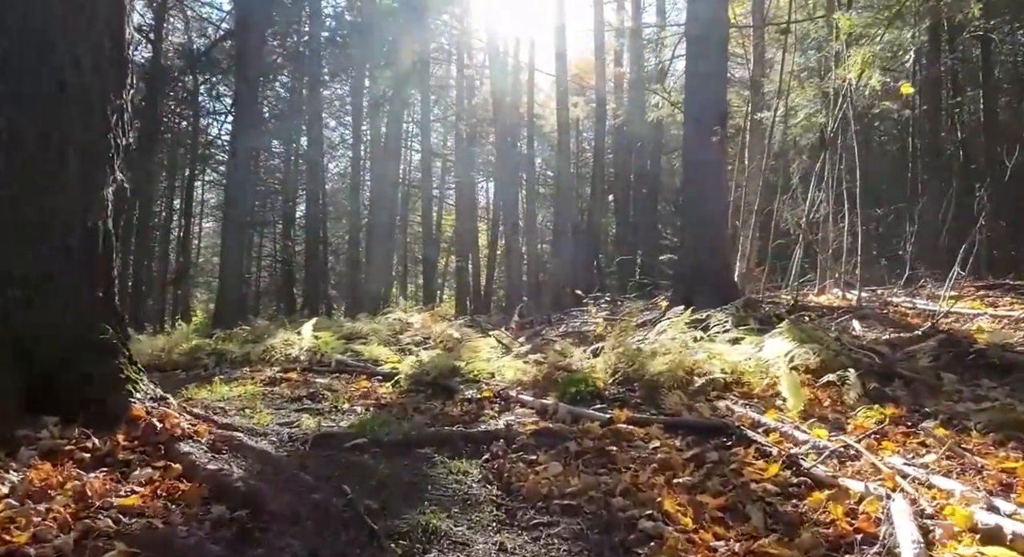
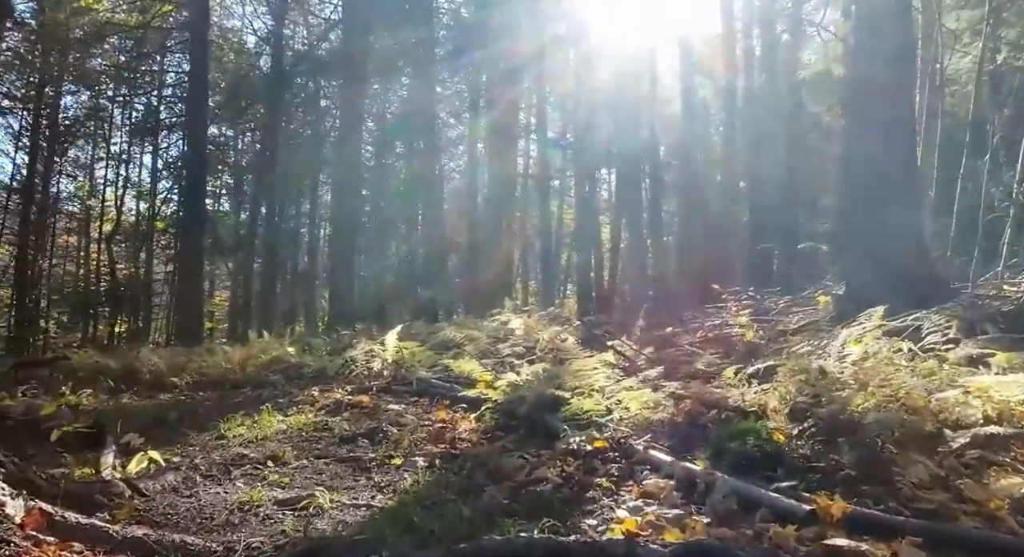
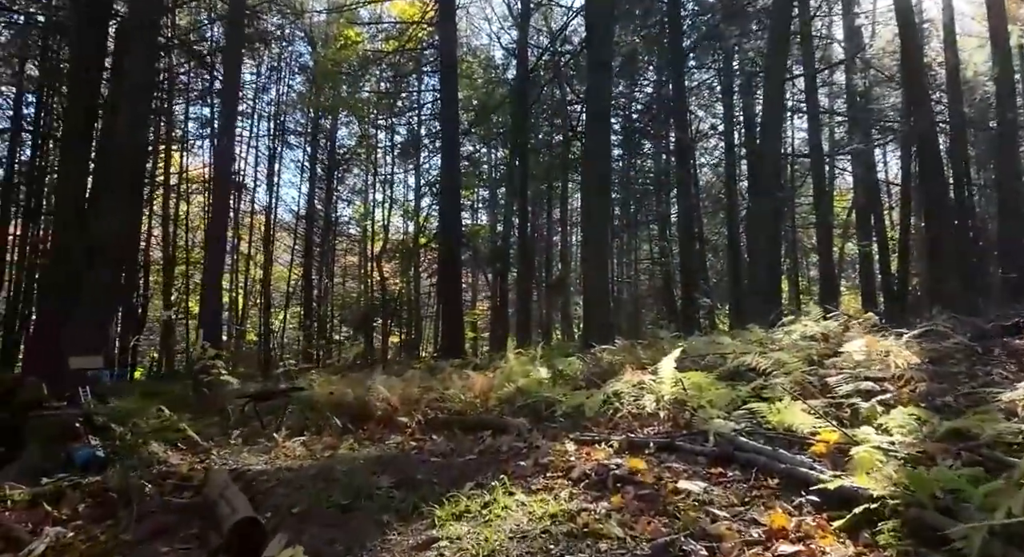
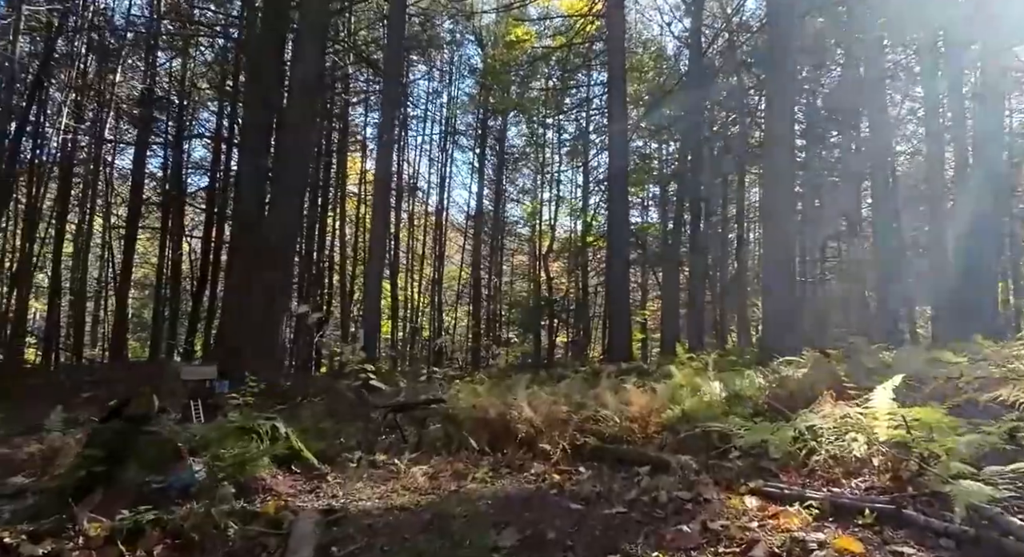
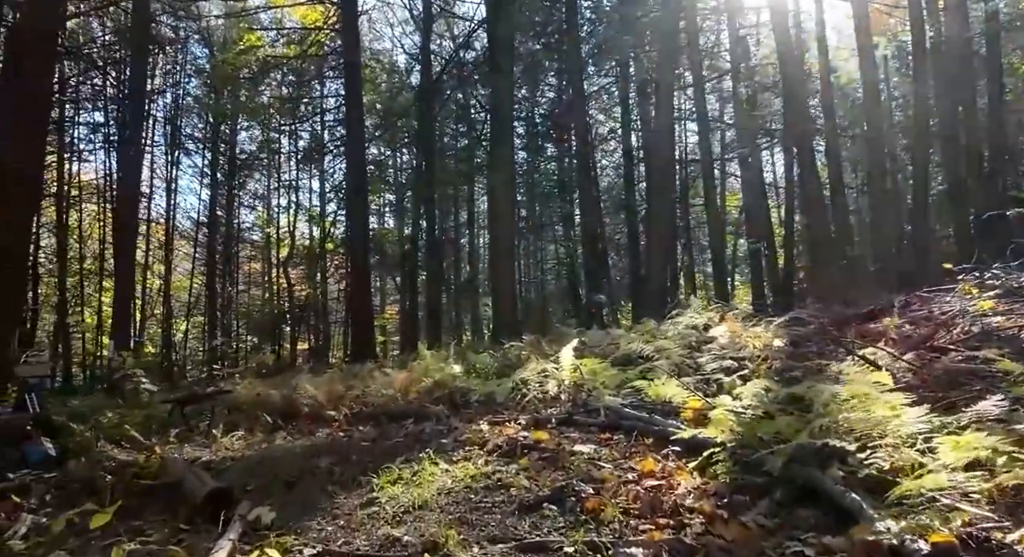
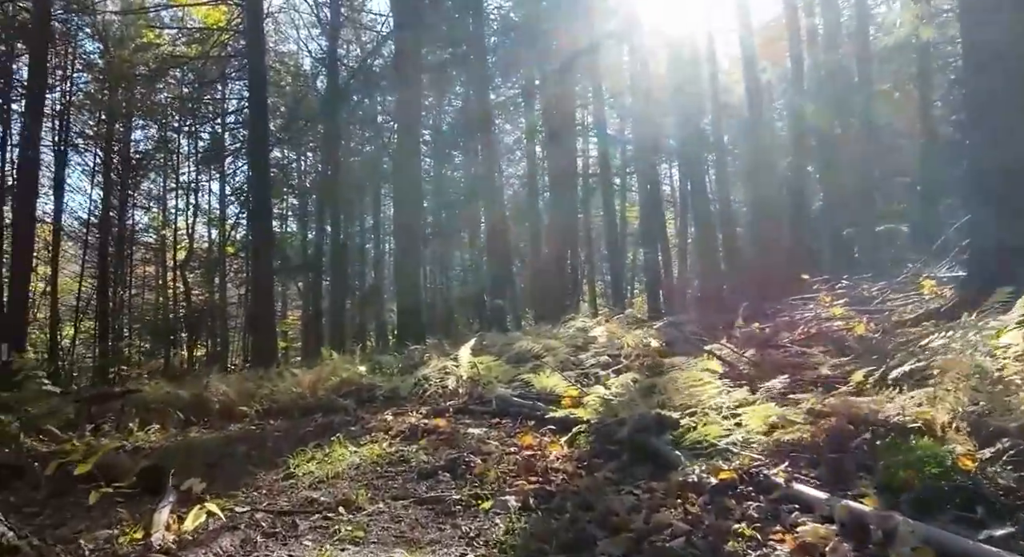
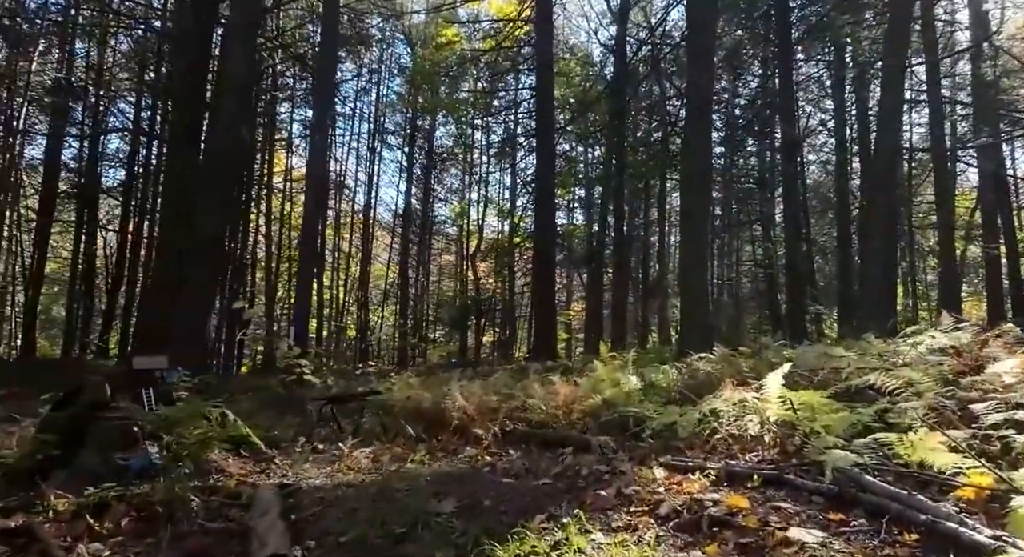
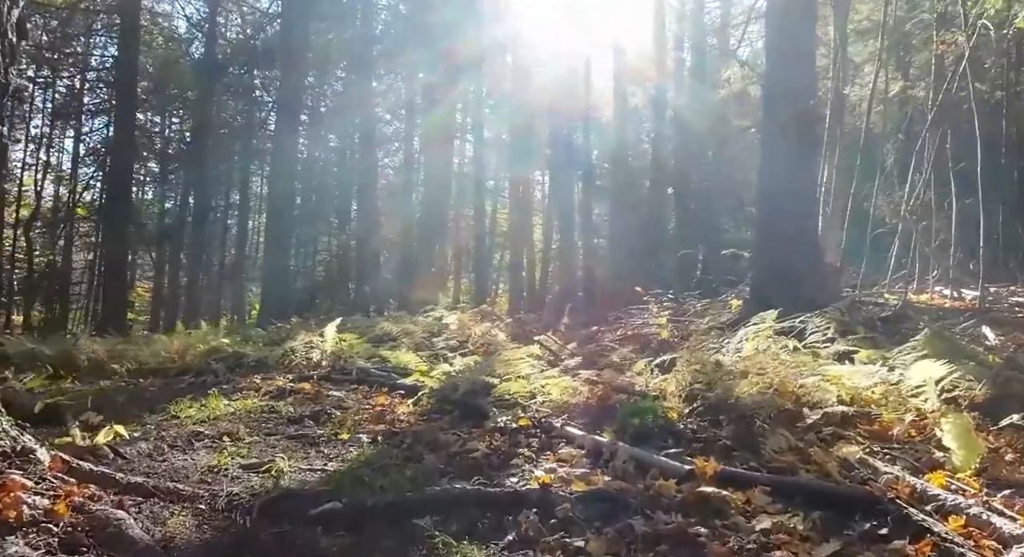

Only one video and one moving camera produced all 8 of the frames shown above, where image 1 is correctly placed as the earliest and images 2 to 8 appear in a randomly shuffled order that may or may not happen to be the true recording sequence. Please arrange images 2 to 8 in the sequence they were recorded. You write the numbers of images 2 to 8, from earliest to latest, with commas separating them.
8, 2, 6, 5, 3, 7, 4
